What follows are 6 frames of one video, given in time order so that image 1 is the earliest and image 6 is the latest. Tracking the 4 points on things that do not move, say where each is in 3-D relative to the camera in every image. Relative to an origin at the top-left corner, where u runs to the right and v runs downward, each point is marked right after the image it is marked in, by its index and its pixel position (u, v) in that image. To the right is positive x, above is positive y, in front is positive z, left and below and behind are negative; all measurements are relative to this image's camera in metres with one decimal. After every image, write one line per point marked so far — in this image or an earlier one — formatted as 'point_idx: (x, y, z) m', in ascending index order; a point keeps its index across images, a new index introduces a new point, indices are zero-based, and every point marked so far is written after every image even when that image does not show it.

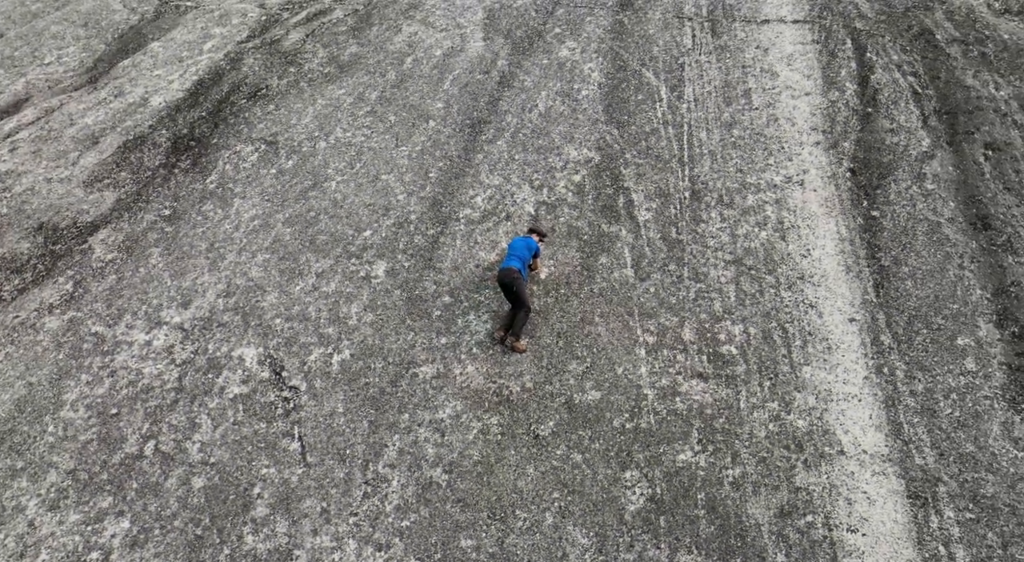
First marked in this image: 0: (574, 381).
0: (+0.9, -1.4, +8.2) m
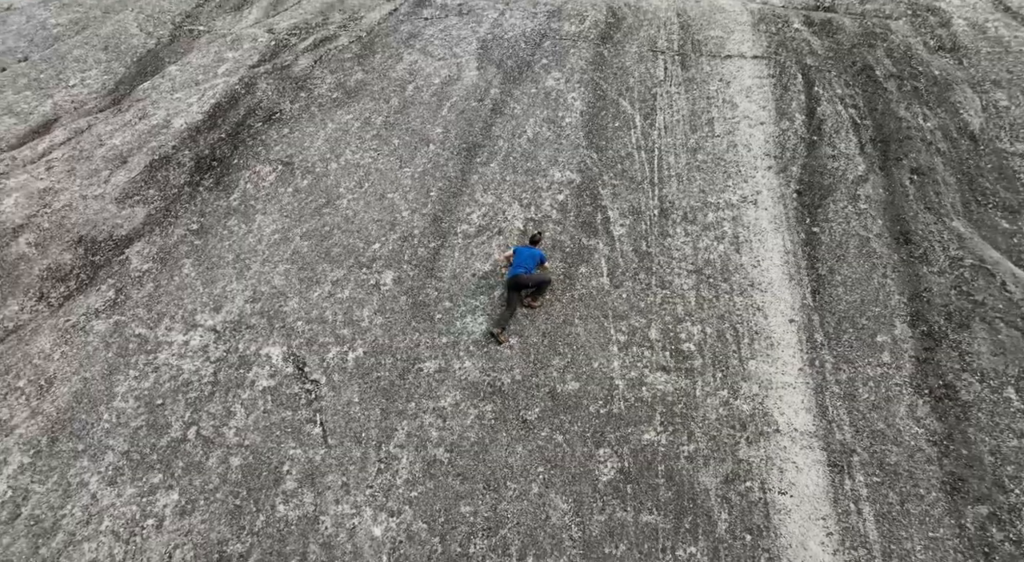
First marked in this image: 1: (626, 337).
0: (+0.7, -1.5, +9.6) m
1: (+1.9, -0.9, +9.9) m
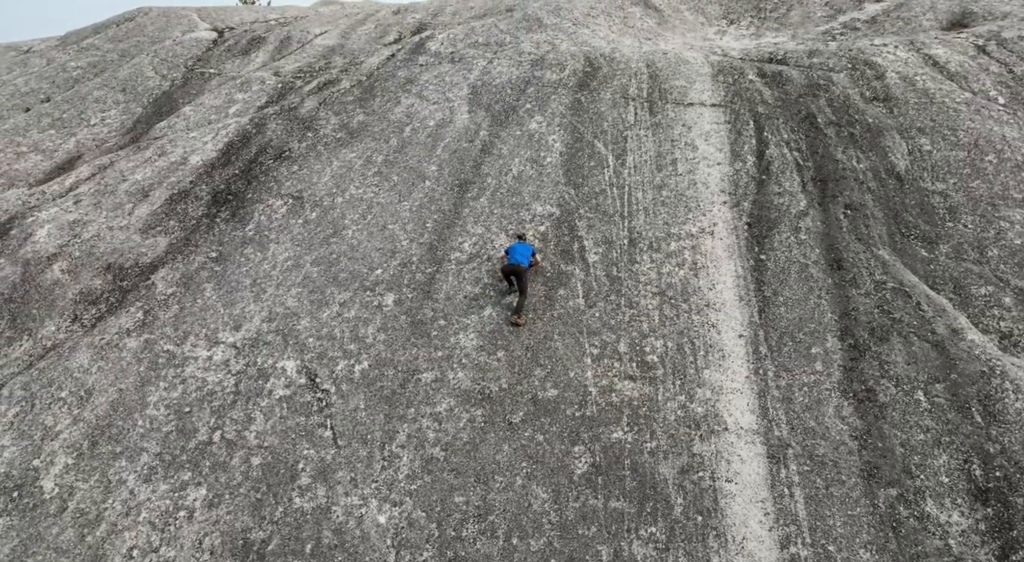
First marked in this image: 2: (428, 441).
0: (+0.5, -1.9, +11.0) m
1: (+1.7, -1.3, +11.4) m
2: (-1.5, -2.8, +10.5) m
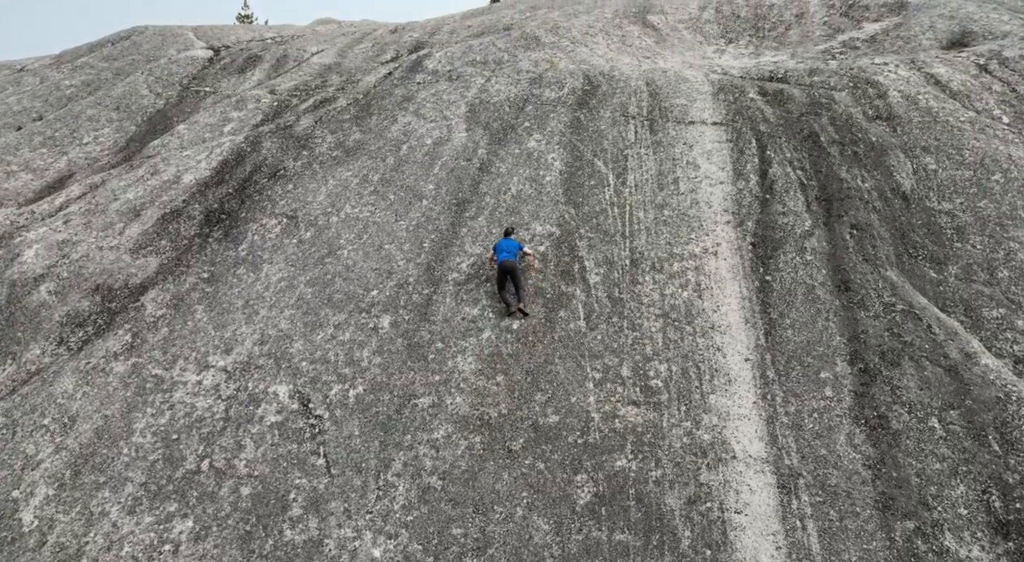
0: (+0.5, -2.3, +10.7) m
1: (+1.7, -1.7, +11.0) m
2: (-1.5, -3.2, +10.1) m
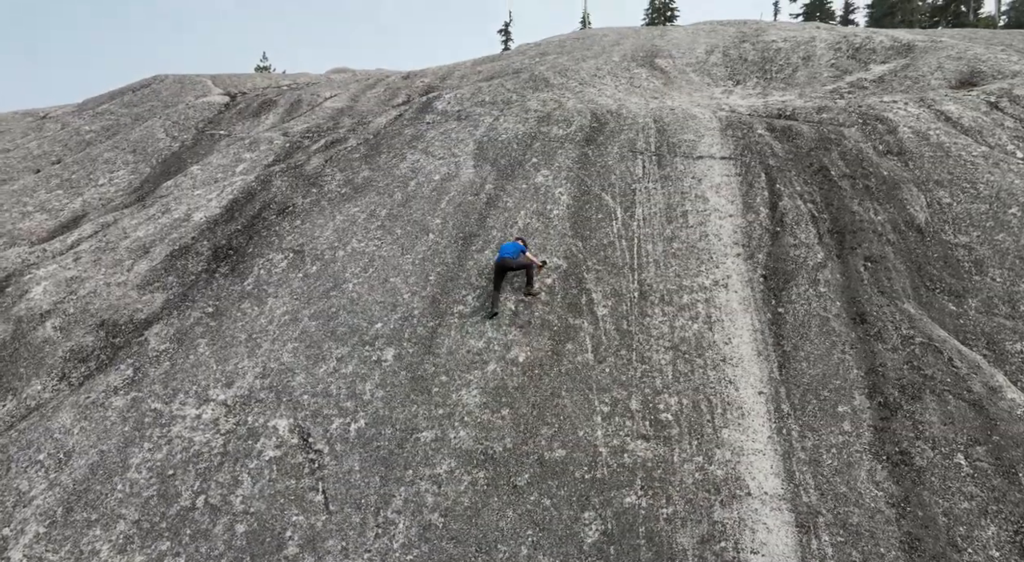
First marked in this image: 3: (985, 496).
0: (+0.6, -2.8, +10.3) m
1: (+1.7, -2.3, +10.7) m
2: (-1.4, -3.7, +9.7) m
3: (+7.0, -3.2, +8.7) m
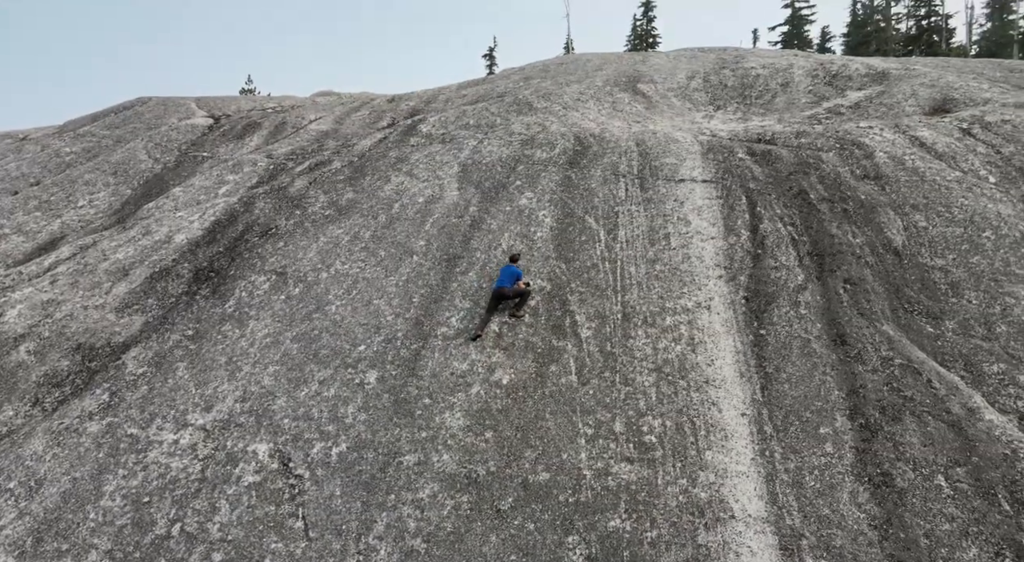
0: (+0.3, -3.2, +10.3) m
1: (+1.5, -2.7, +10.7) m
2: (-1.7, -4.1, +9.5) m
3: (+6.7, -3.5, +8.8) m
